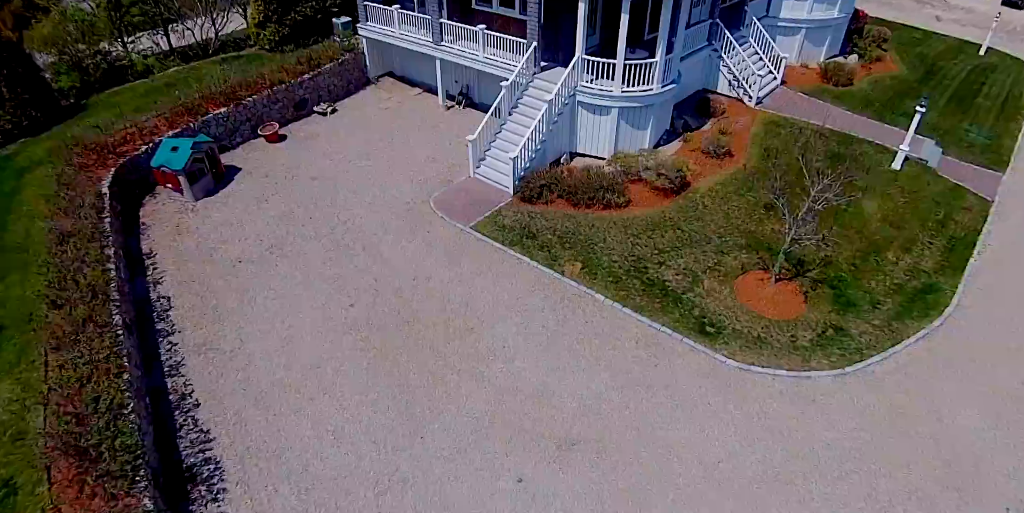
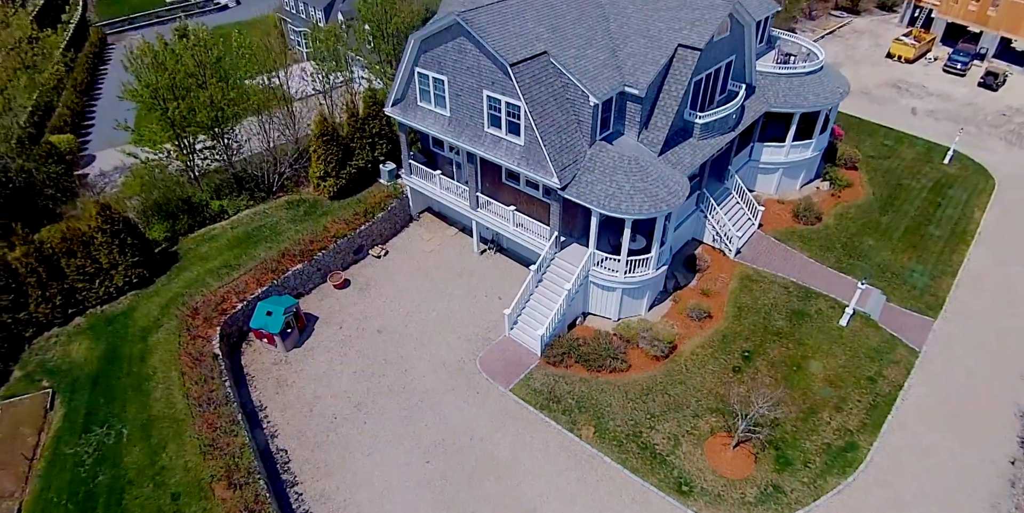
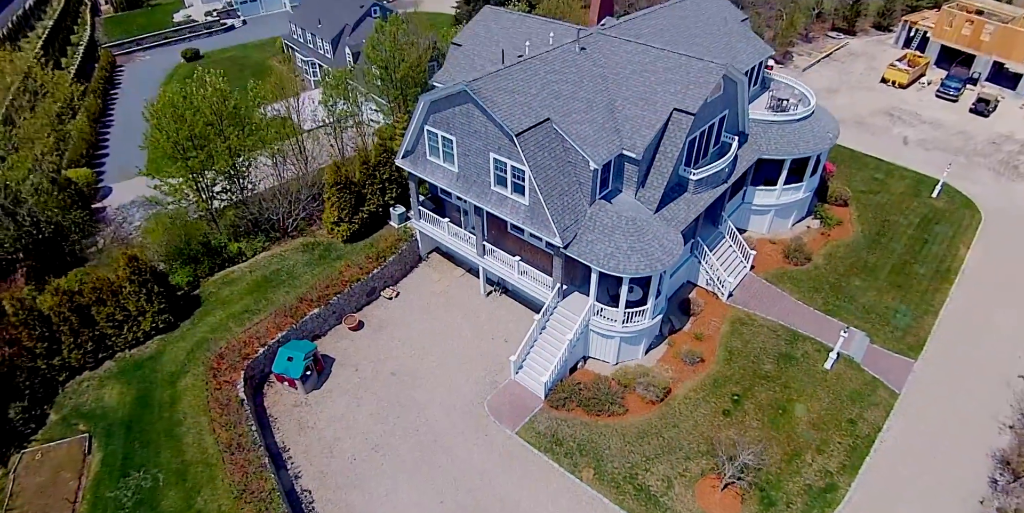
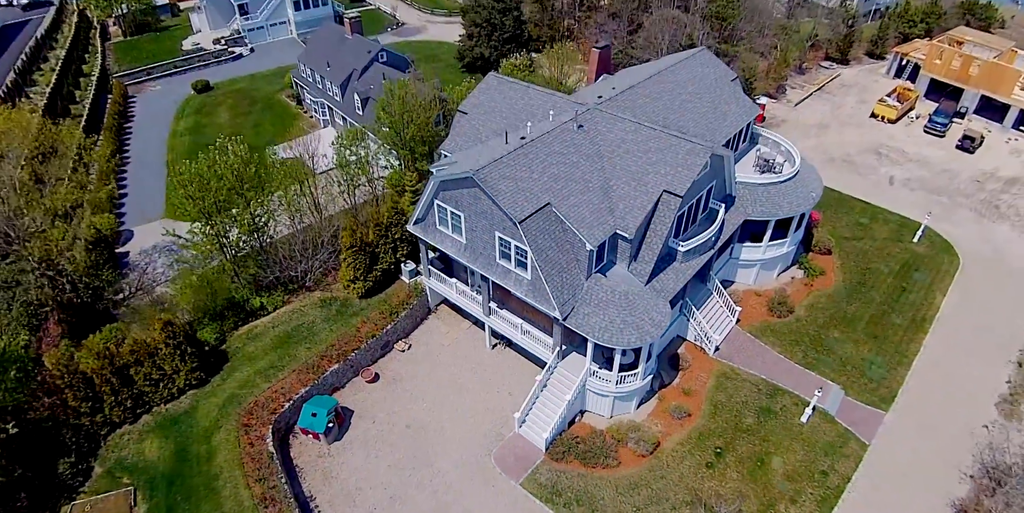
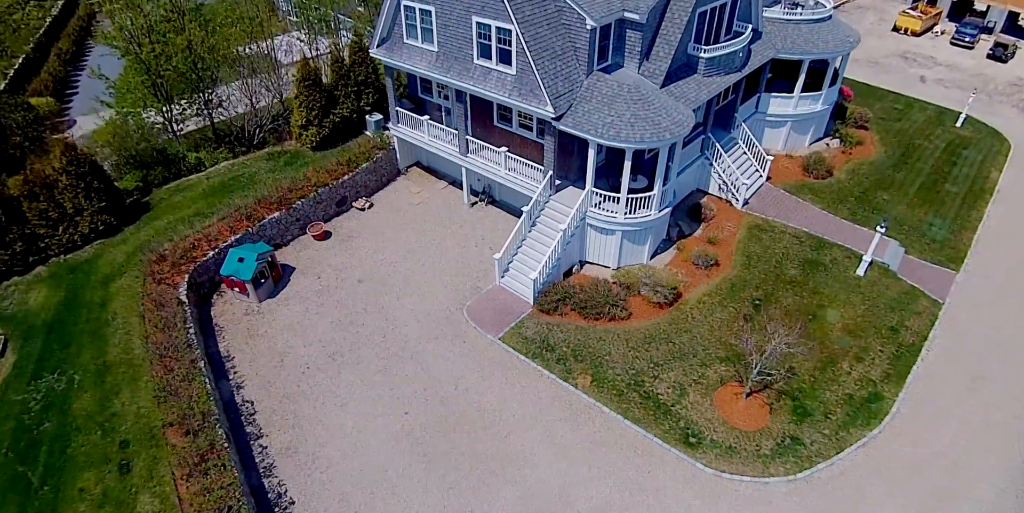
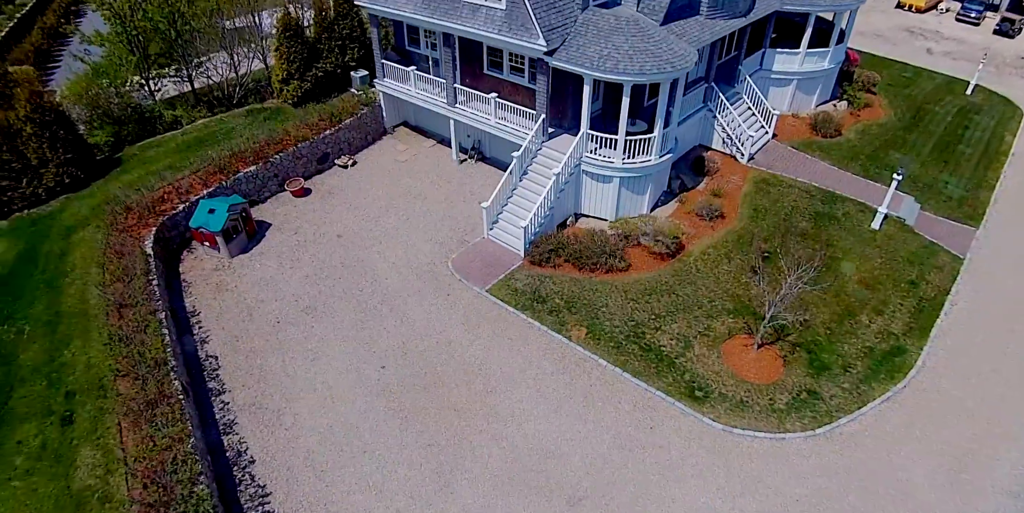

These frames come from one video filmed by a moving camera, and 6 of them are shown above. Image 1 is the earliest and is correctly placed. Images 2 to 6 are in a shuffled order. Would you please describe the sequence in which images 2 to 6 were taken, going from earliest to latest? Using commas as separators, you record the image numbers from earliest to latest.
6, 5, 2, 3, 4
